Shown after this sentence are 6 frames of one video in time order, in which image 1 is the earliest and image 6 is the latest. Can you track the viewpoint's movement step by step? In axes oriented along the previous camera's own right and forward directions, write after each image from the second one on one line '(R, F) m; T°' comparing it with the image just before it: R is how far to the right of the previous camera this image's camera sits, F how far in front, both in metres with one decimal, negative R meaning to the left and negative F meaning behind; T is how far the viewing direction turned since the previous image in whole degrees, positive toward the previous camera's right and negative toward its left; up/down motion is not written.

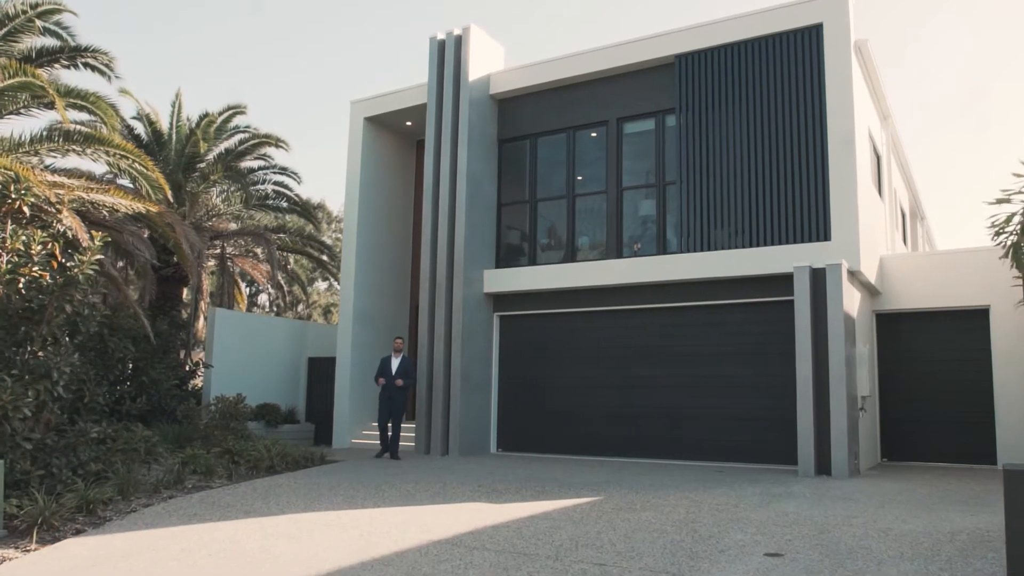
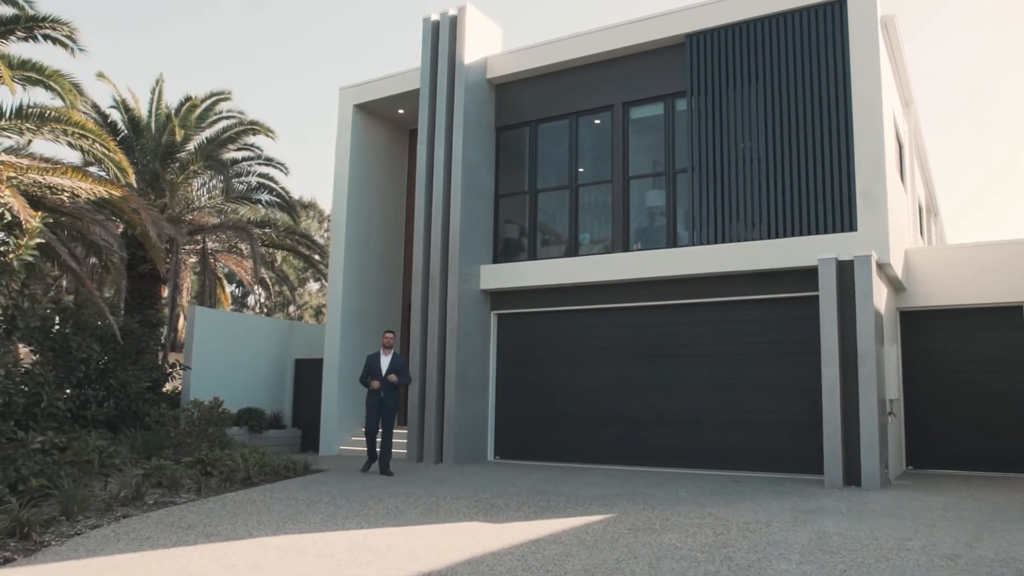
(-0.1, +0.8) m; 0°
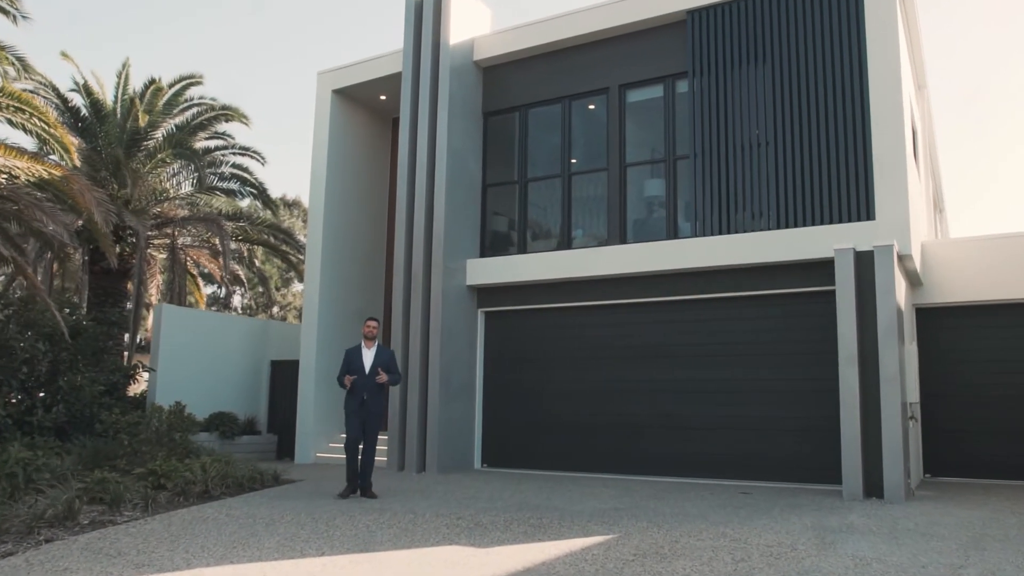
(0.0, +0.8) m; +1°
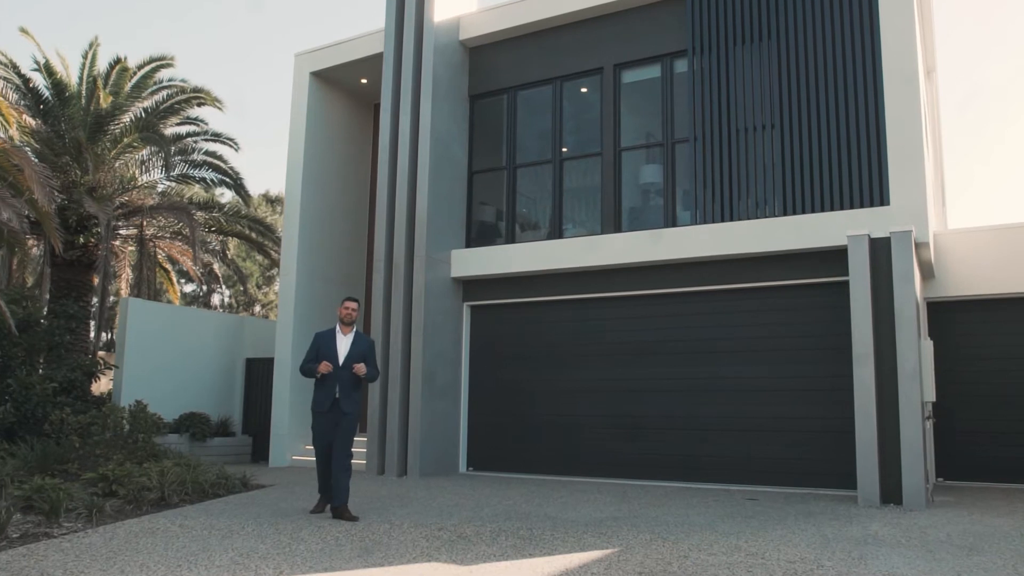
(0.0, +0.7) m; +1°
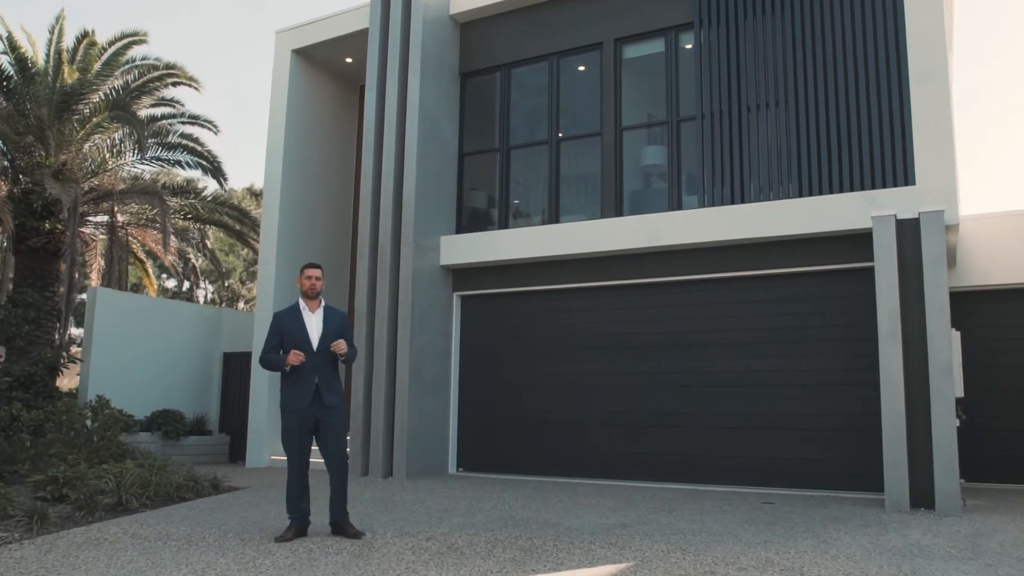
(-0.1, +0.7) m; +1°
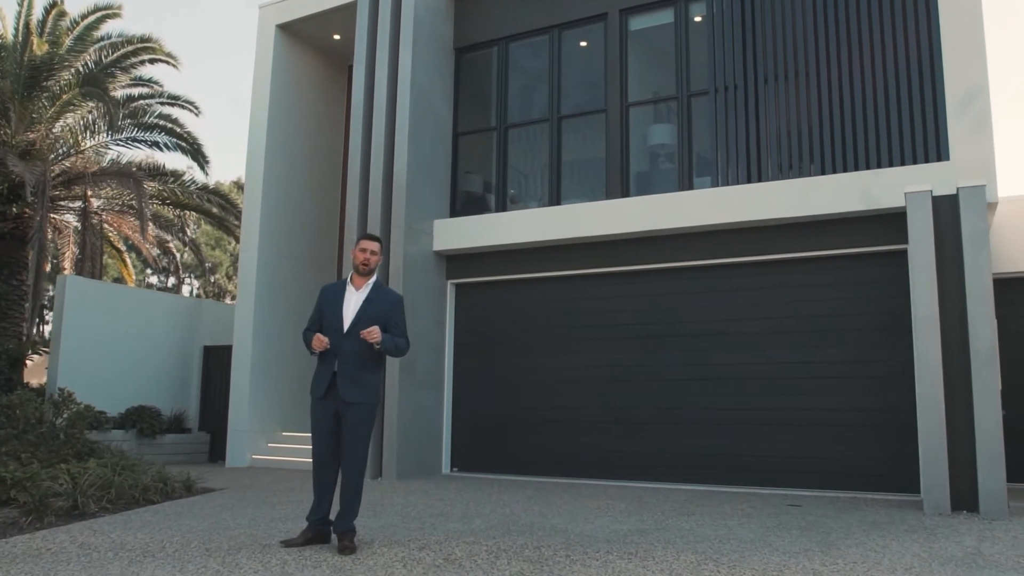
(-0.1, +0.6) m; +1°
